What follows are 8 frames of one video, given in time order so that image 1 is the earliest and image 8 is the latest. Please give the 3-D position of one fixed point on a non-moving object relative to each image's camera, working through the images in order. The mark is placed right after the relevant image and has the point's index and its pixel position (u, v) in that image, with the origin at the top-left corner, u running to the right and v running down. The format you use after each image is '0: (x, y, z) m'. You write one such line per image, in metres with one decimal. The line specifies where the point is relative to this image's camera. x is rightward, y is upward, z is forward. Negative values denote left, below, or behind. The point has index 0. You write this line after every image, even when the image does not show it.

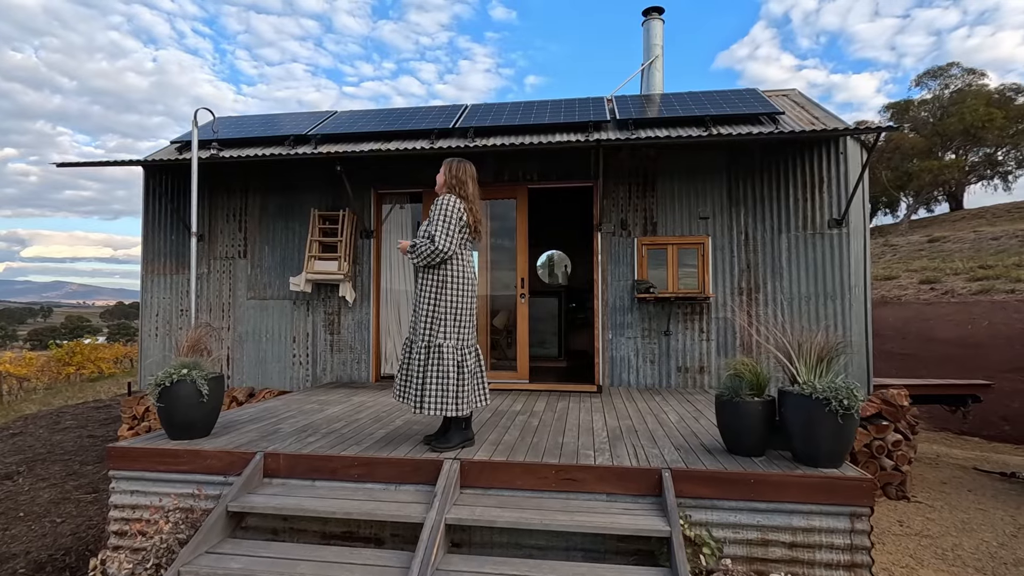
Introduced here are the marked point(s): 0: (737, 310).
0: (+2.2, -0.2, +5.2) m
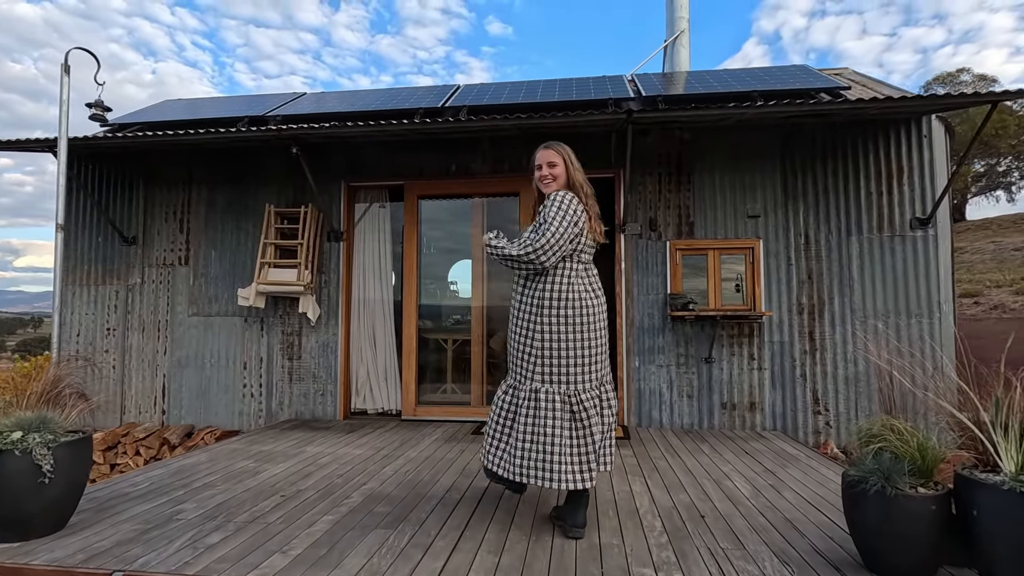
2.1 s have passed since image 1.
0: (+2.2, -0.3, +4.1) m
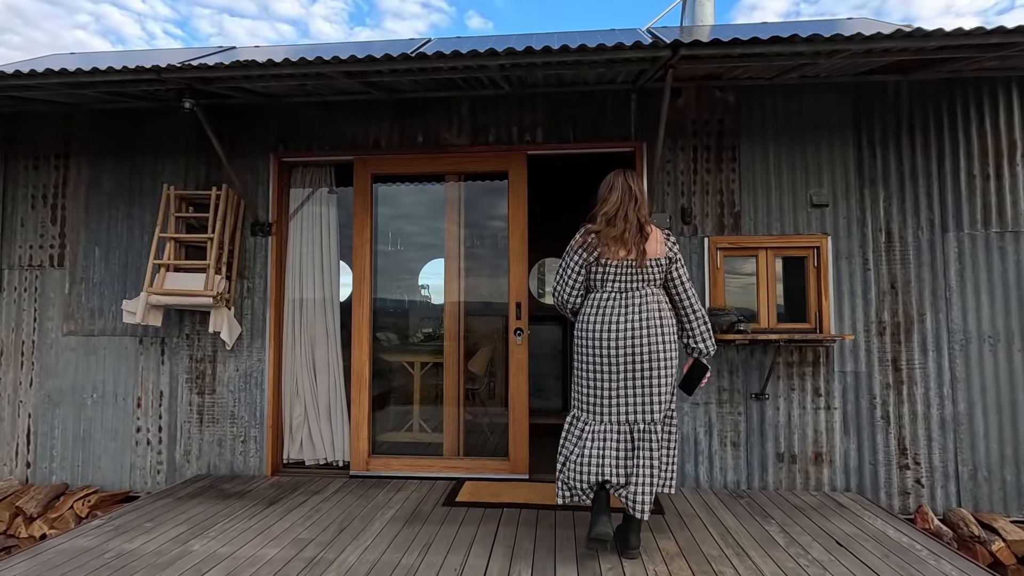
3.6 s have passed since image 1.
0: (+2.1, -0.4, +3.1) m
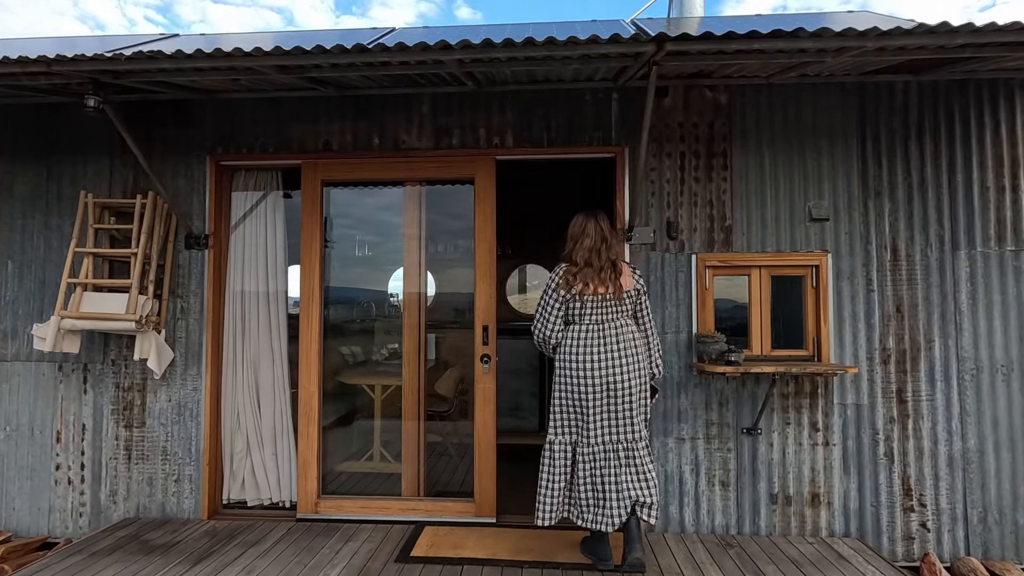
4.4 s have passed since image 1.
0: (+1.9, -0.5, +2.8) m
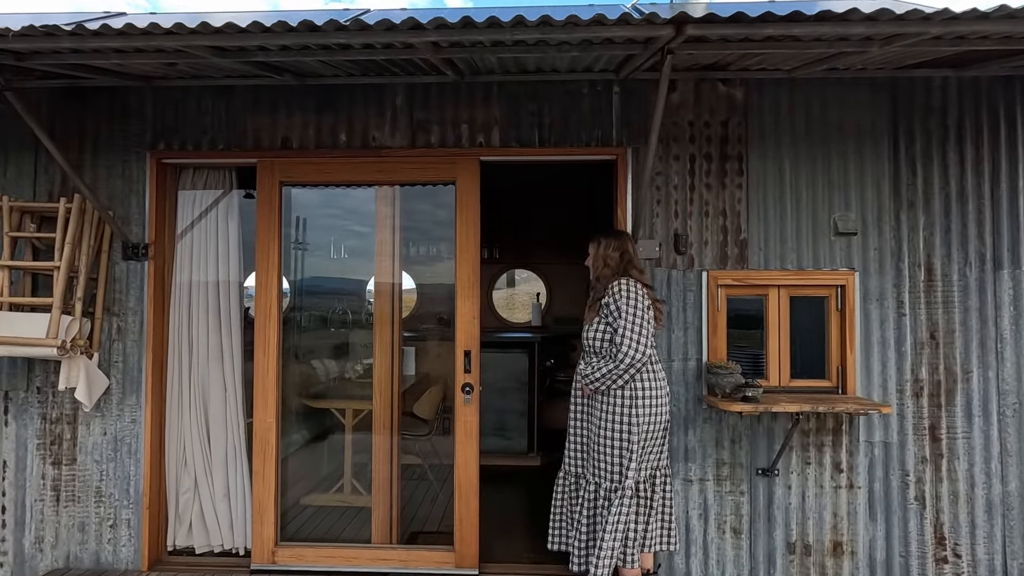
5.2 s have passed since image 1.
0: (+1.9, -0.7, +2.5) m
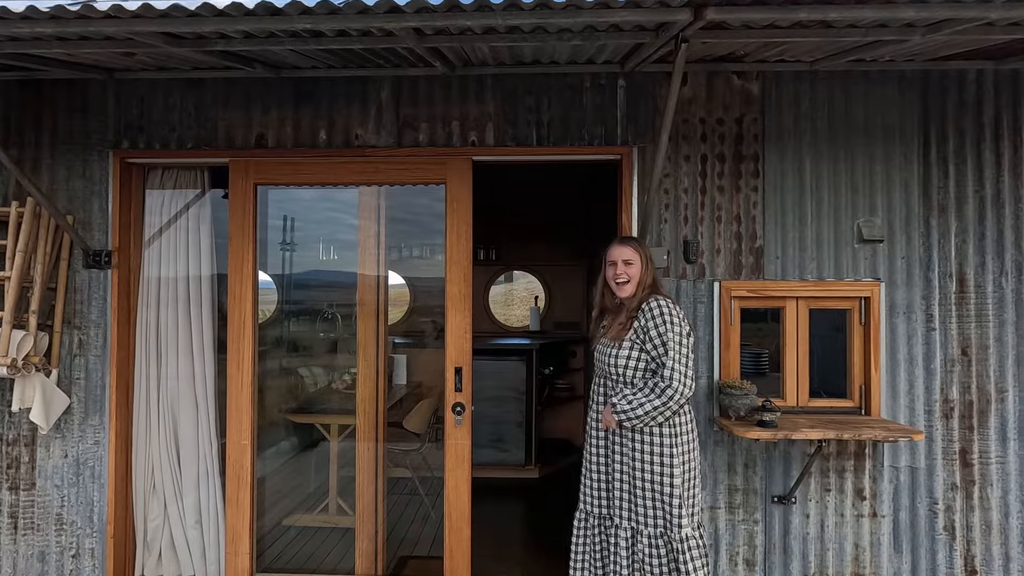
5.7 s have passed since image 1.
0: (+1.8, -0.7, +2.3) m
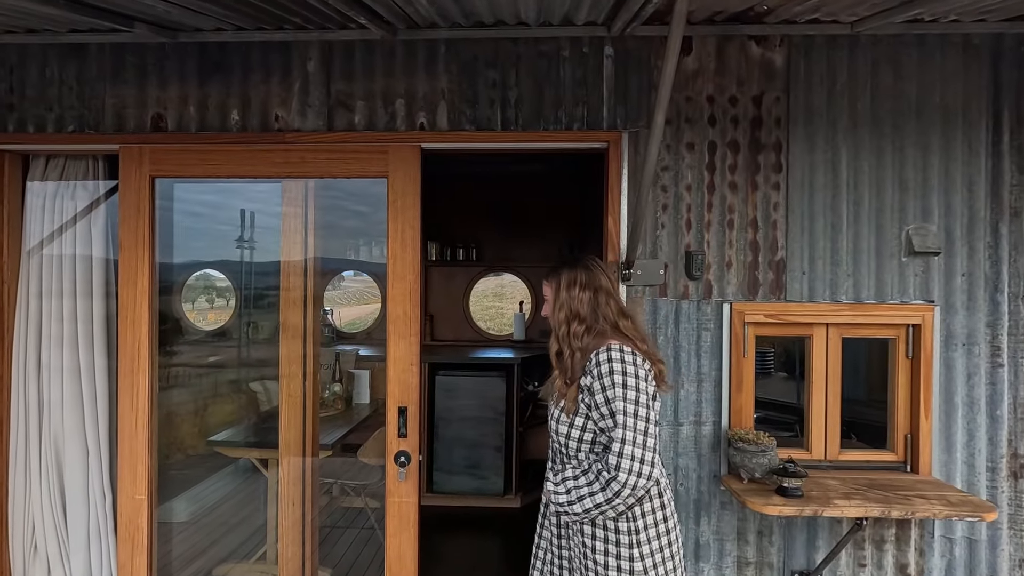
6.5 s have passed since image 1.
0: (+1.7, -0.8, +1.8) m
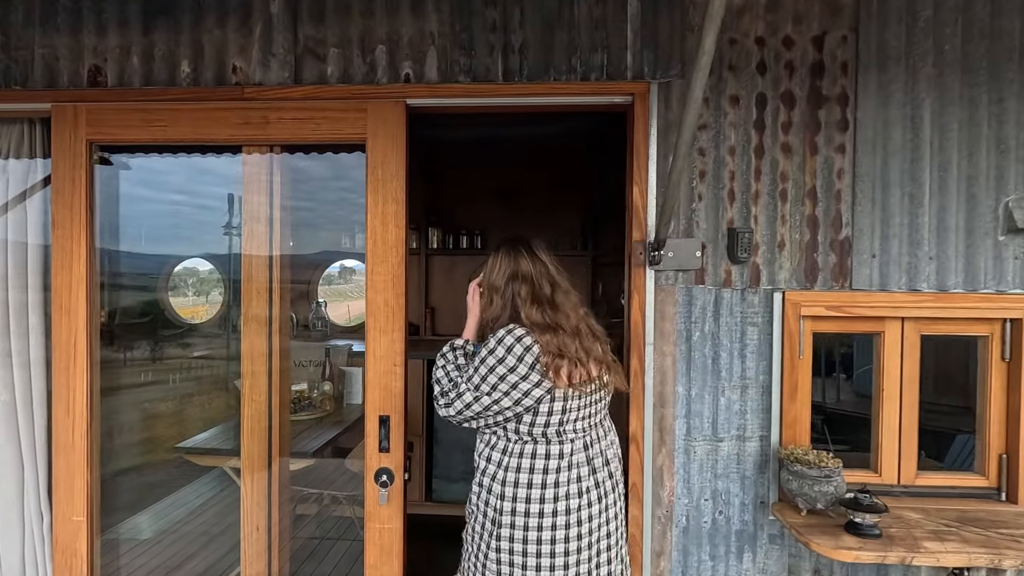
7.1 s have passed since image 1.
0: (+1.7, -0.8, +1.5) m
